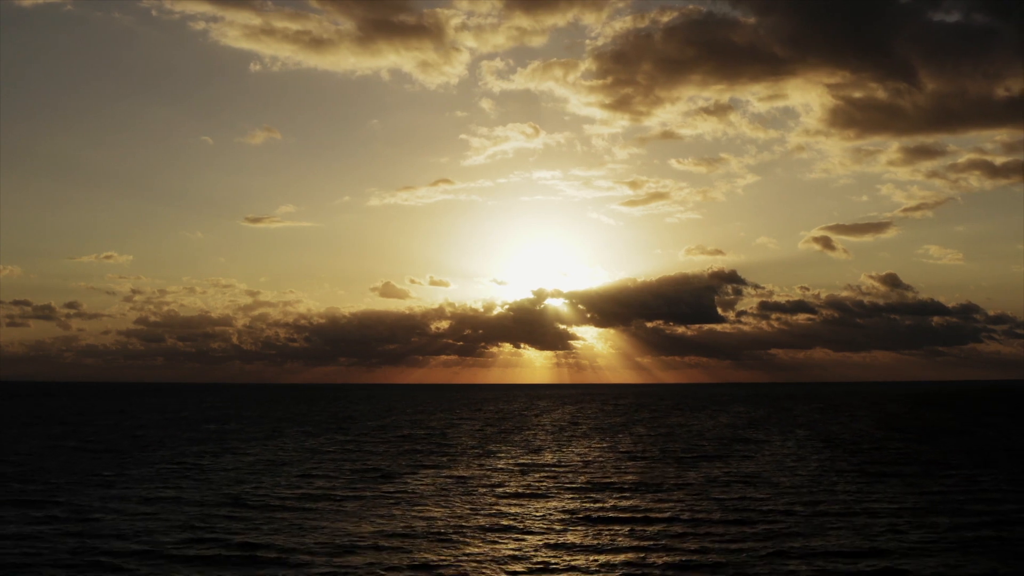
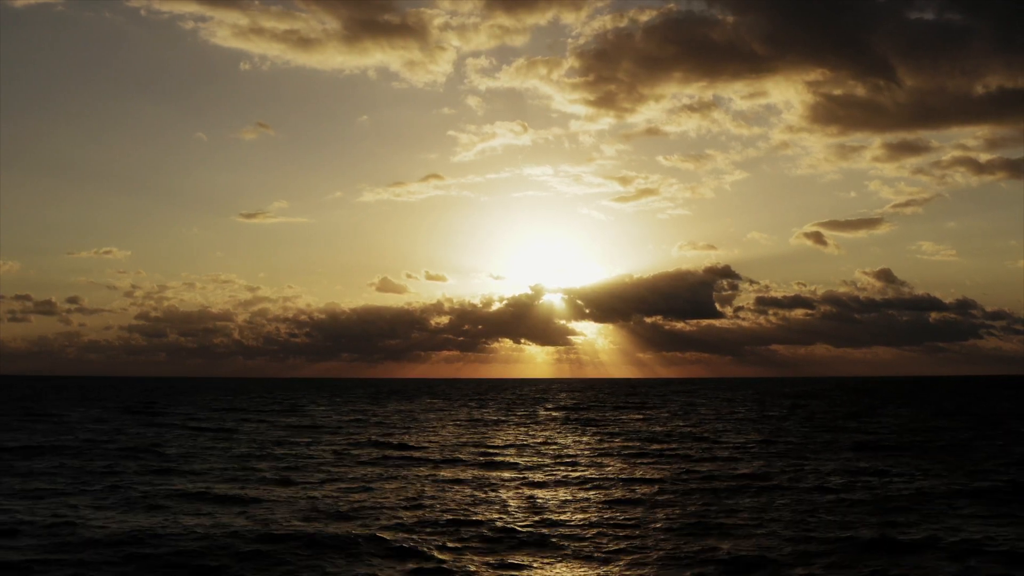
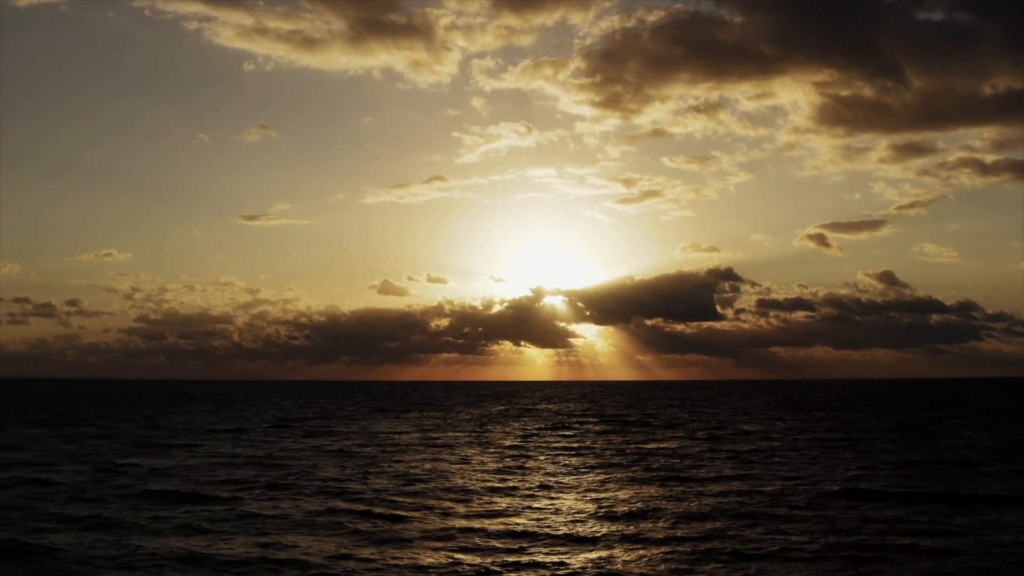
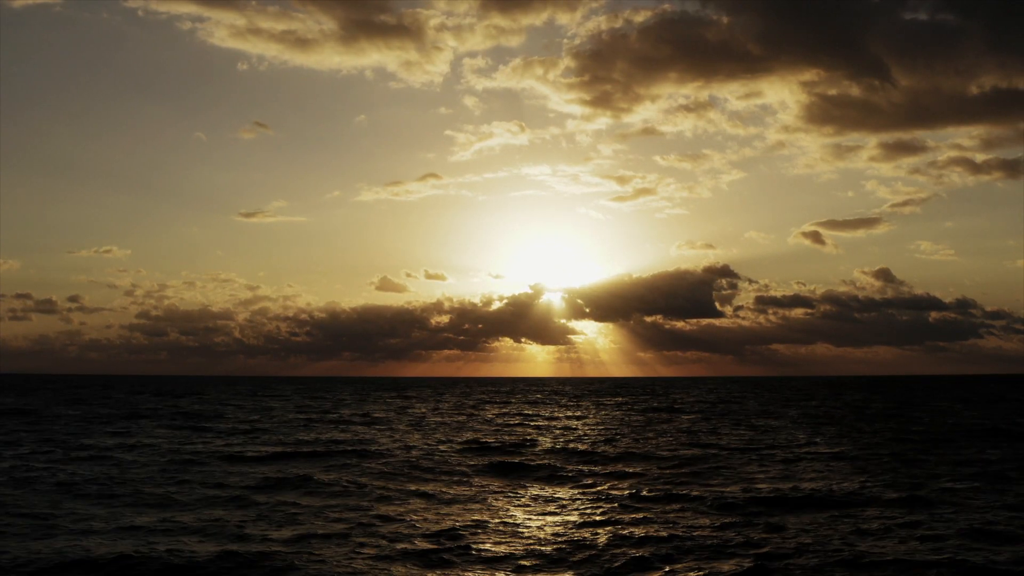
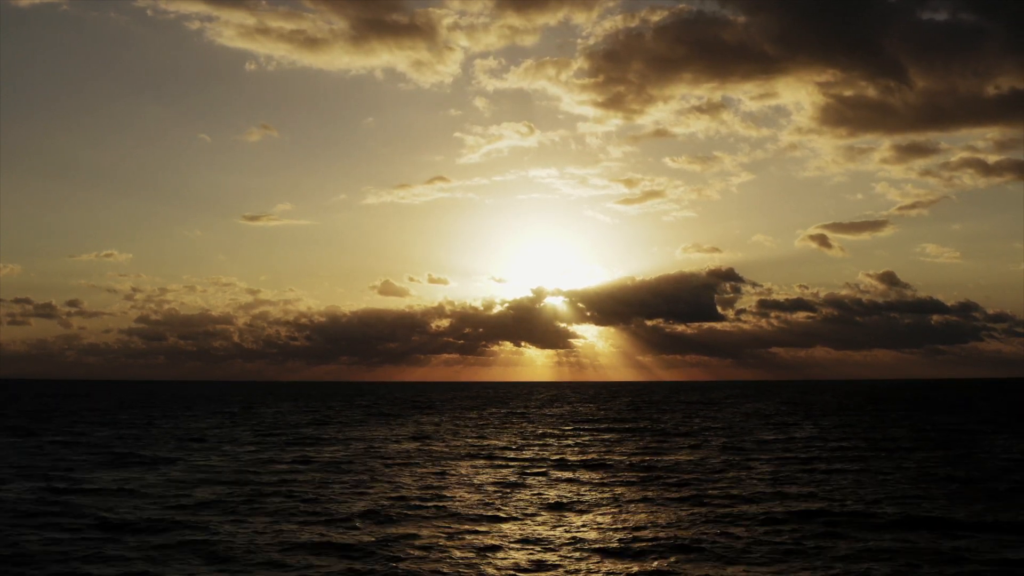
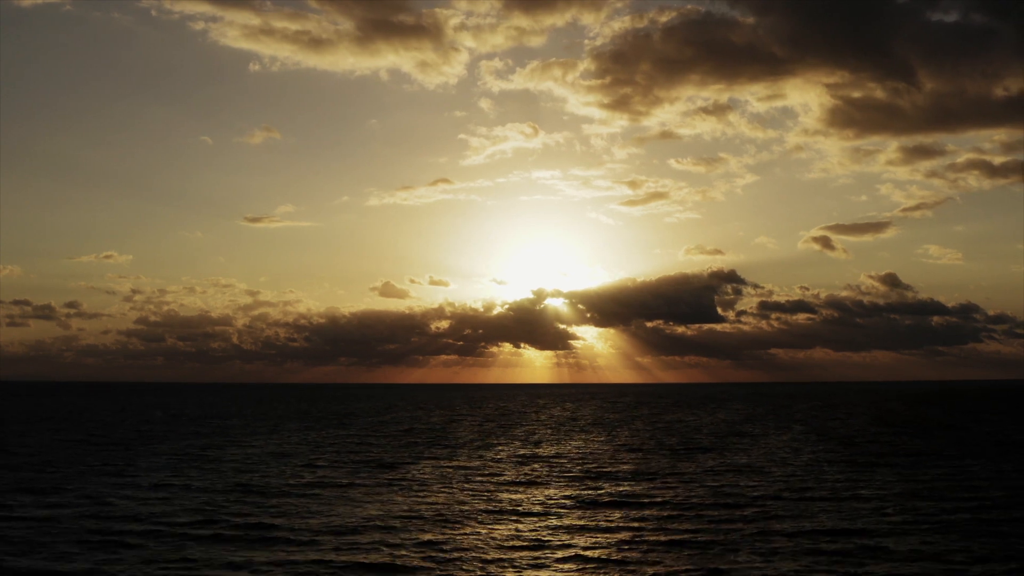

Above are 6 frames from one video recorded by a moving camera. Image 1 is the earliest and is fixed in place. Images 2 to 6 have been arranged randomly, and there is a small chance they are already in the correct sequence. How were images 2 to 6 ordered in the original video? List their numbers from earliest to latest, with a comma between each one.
6, 5, 3, 2, 4
